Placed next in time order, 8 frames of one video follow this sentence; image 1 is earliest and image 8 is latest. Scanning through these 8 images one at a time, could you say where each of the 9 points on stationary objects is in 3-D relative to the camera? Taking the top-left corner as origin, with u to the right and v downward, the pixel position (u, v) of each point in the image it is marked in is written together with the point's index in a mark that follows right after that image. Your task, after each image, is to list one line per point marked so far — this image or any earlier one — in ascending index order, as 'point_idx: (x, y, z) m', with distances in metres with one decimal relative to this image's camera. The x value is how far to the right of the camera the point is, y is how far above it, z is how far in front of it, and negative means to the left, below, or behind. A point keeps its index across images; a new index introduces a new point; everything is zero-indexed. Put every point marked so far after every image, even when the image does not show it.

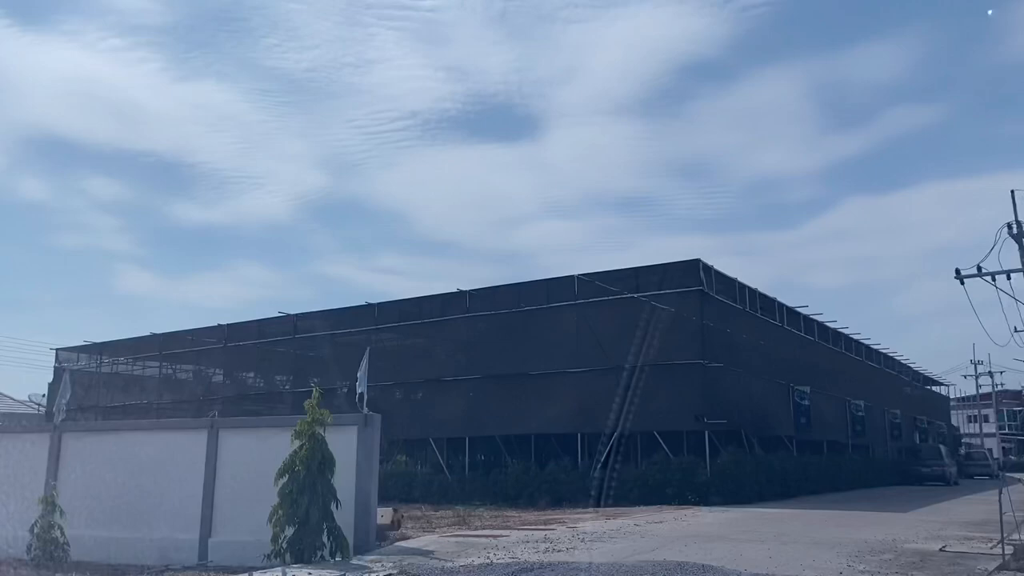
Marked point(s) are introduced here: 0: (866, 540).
0: (+6.8, -4.8, +17.0) m
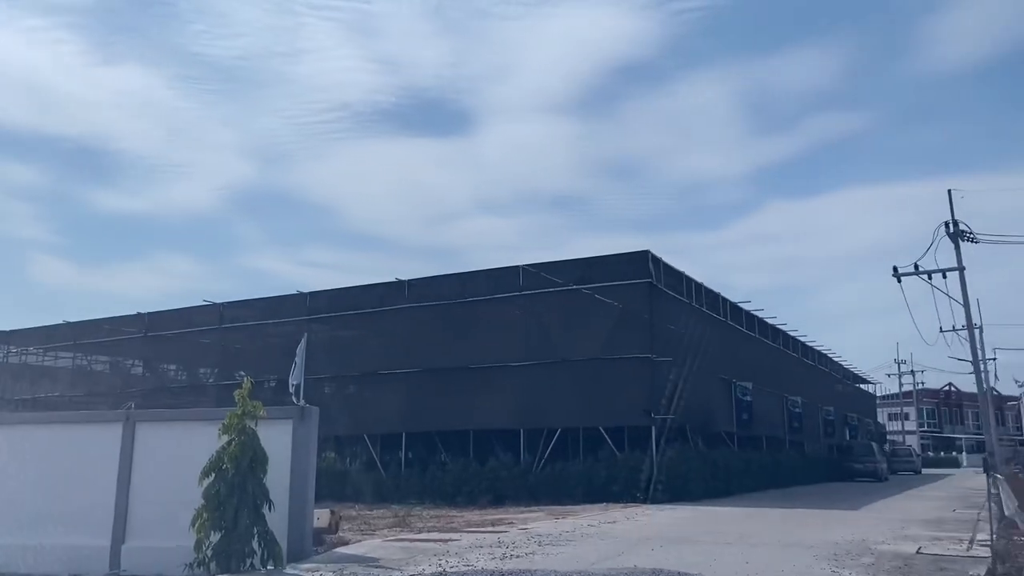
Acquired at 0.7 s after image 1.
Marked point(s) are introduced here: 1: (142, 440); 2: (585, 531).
0: (+5.9, -4.6, +16.1) m
1: (-6.7, -2.7, +16.0) m
2: (+1.5, -5.1, +18.3) m
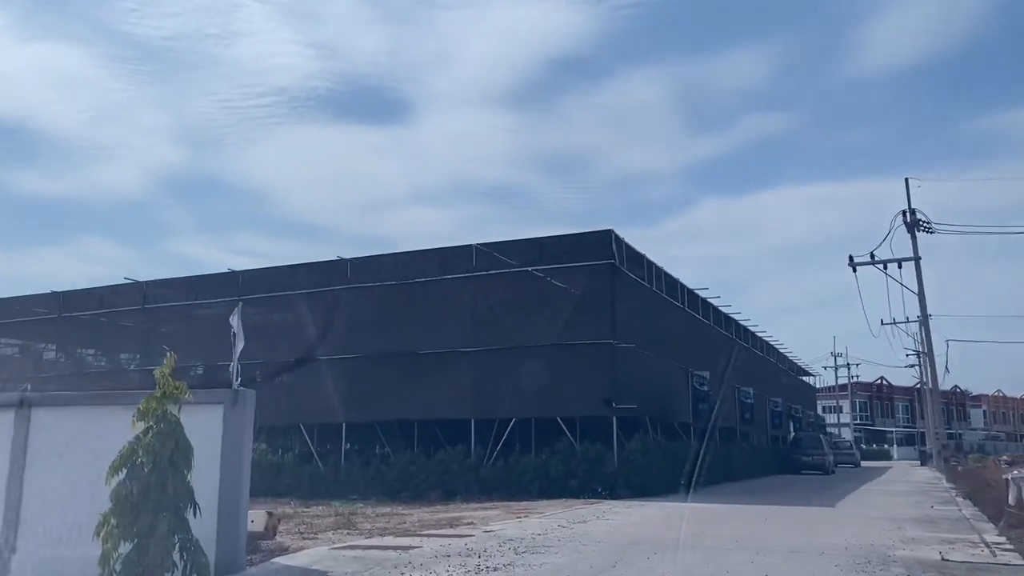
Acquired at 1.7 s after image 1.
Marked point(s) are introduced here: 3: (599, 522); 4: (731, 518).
0: (+5.4, -4.2, +14.3) m
1: (-7.1, -2.1, +13.4) m
2: (+0.9, -4.5, +16.3) m
3: (+1.8, -5.0, +19.0) m
4: (+4.9, -5.2, +19.9) m
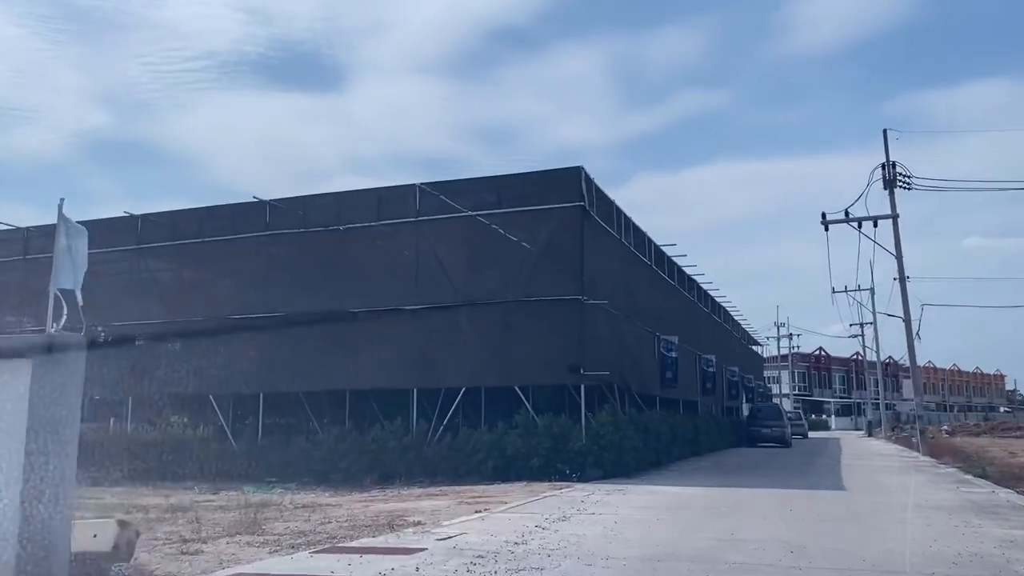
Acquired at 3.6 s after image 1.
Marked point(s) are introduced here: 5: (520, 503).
0: (+5.1, -3.1, +10.2) m
1: (-7.3, -1.0, +8.3) m
2: (+0.4, -3.4, +11.8) m
3: (+1.2, -3.8, +14.6) m
4: (+4.2, -4.0, +15.8) m
5: (+0.1, -4.3, +17.8) m
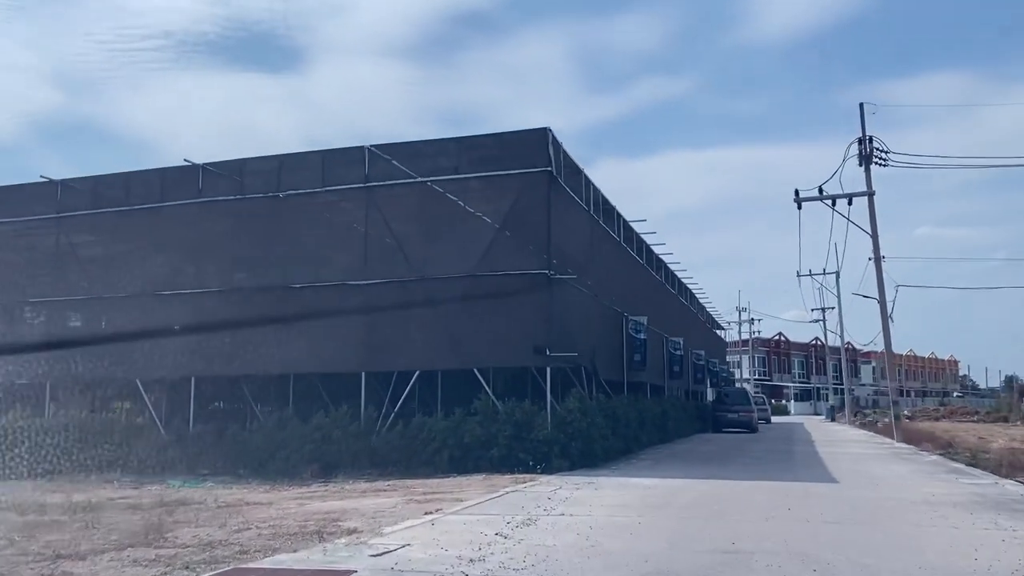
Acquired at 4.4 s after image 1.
0: (+4.7, -2.7, +8.1) m
1: (-7.6, -0.6, +5.6) m
2: (-0.1, -2.9, +9.5) m
3: (+0.6, -3.3, +12.4) m
4: (+3.5, -3.4, +13.6) m
5: (-0.7, -3.7, +15.5) m
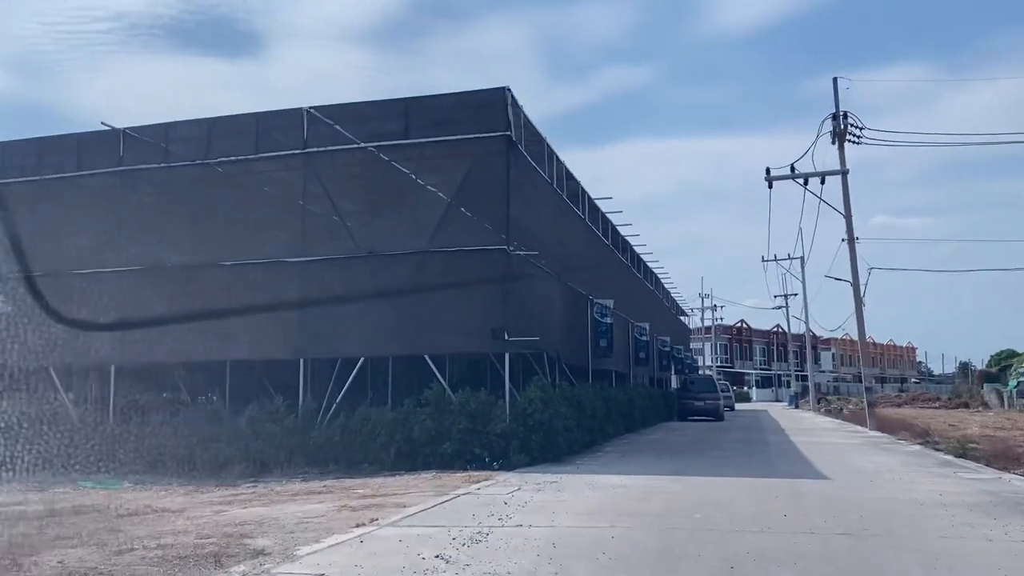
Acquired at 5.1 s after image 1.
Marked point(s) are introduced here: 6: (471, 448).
0: (+4.3, -2.4, +6.1) m
1: (-7.9, -0.3, +3.1) m
2: (-0.6, -2.6, +7.3) m
3: (0.0, -2.9, +10.2) m
4: (+2.9, -3.0, +11.6) m
5: (-1.4, -3.3, +13.3) m
6: (-0.9, -3.6, +19.7) m
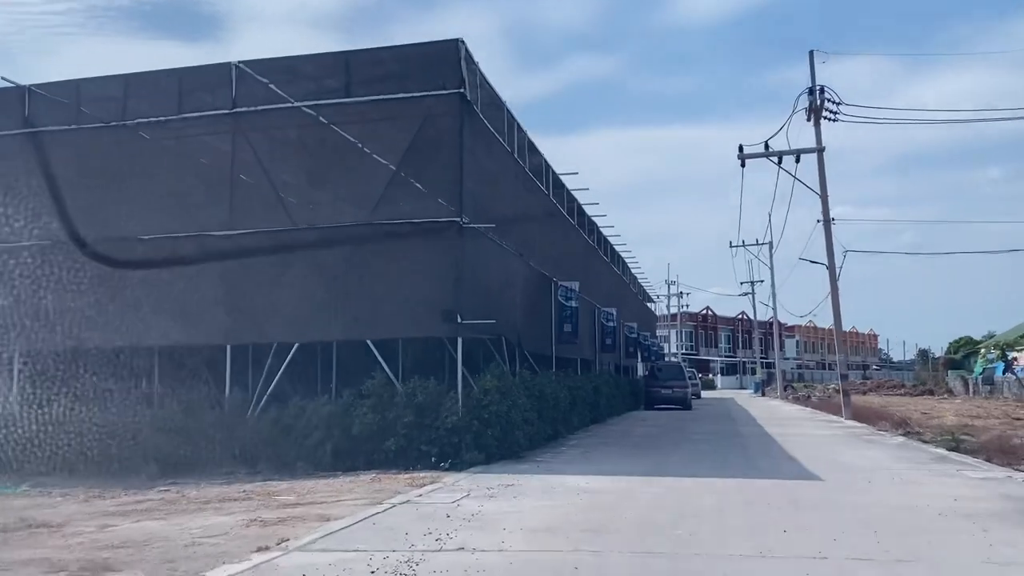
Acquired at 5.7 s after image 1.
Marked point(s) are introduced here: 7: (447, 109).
0: (+3.9, -2.1, +4.1) m
1: (-8.2, 0.0, +0.5) m
2: (-1.0, -2.3, +5.1) m
3: (-0.6, -2.5, +8.0) m
4: (+2.2, -2.7, +9.5) m
5: (-2.1, -2.9, +11.1) m
6: (-1.8, -3.1, +17.5) m
7: (-1.4, +3.9, +19.2) m
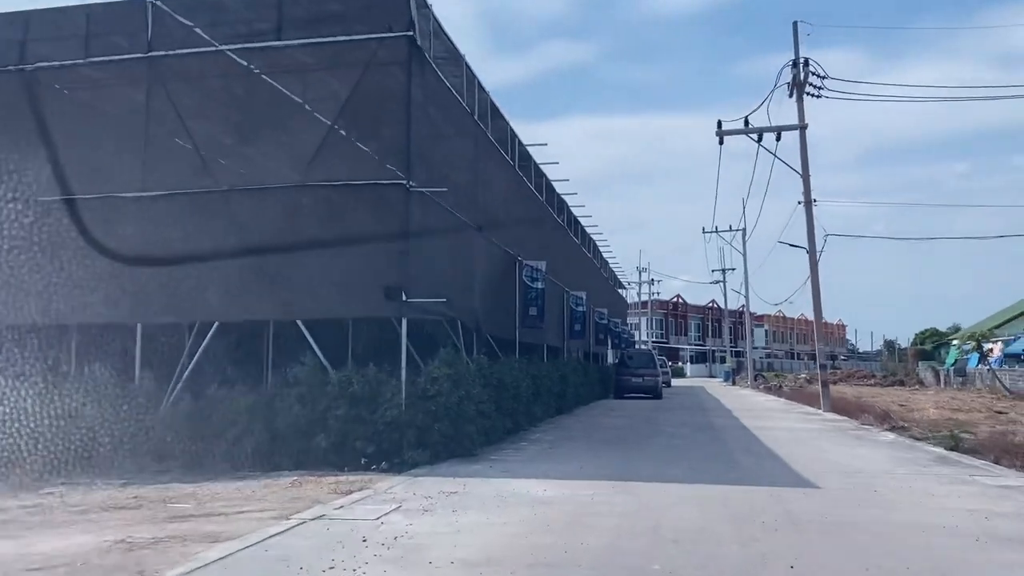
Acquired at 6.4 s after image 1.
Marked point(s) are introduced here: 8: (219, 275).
0: (+3.4, -1.9, +1.9) m
1: (-8.5, +0.3, -2.1) m
2: (-1.5, -2.0, +2.8) m
3: (-1.1, -2.2, +5.6) m
4: (+1.6, -2.4, +7.3) m
5: (-2.7, -2.5, +8.7) m
6: (-2.7, -2.6, +15.1) m
7: (-2.2, +4.4, +16.7) m
8: (-5.7, +0.3, +17.4) m
